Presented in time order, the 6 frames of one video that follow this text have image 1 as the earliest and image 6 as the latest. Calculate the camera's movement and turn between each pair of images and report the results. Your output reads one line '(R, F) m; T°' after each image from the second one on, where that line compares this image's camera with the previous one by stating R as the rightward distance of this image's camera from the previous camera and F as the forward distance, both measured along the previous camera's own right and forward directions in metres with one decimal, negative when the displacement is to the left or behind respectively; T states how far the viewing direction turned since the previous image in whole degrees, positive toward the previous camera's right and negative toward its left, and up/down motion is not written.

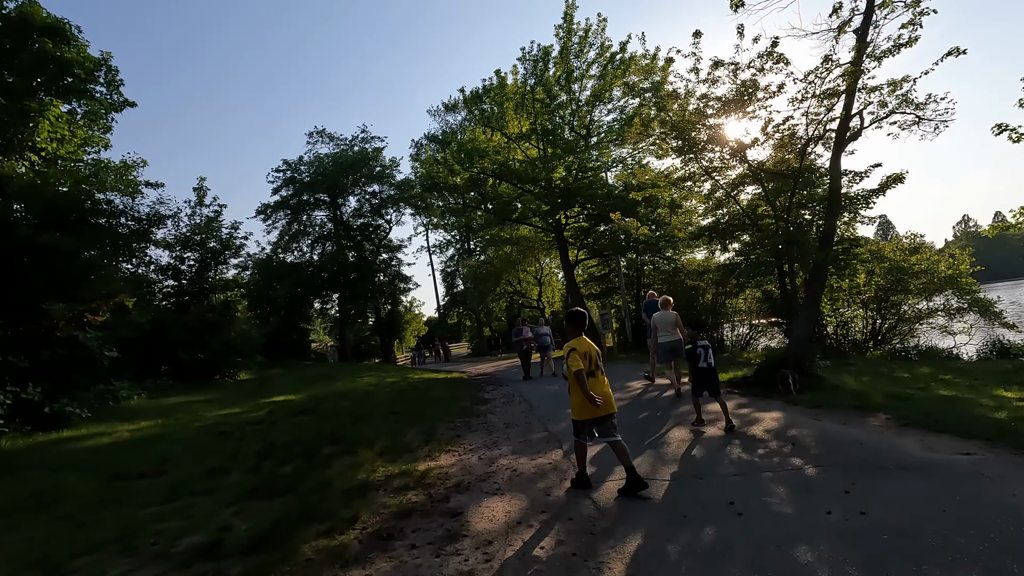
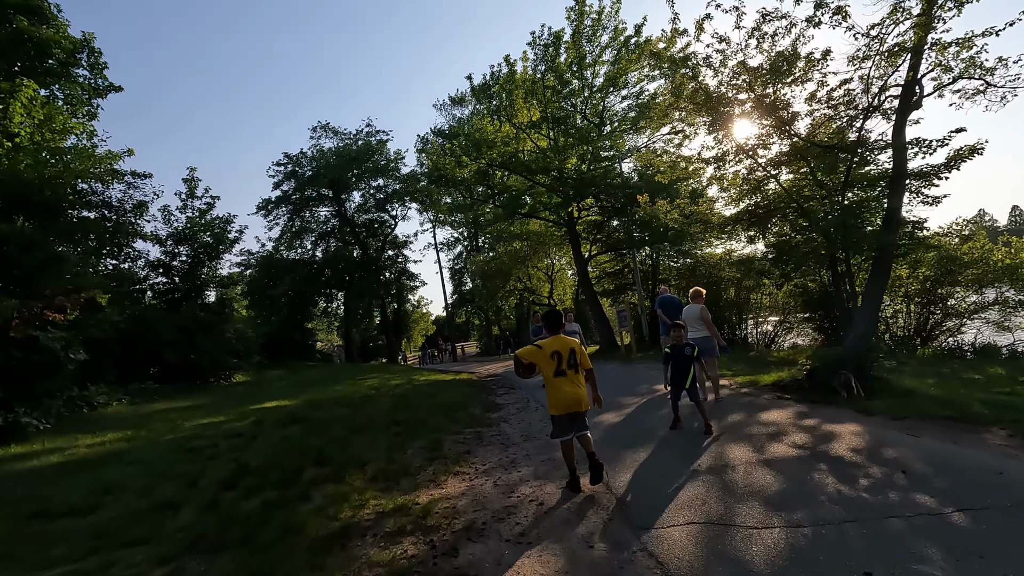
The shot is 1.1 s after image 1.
(-0.2, +1.4) m; -1°
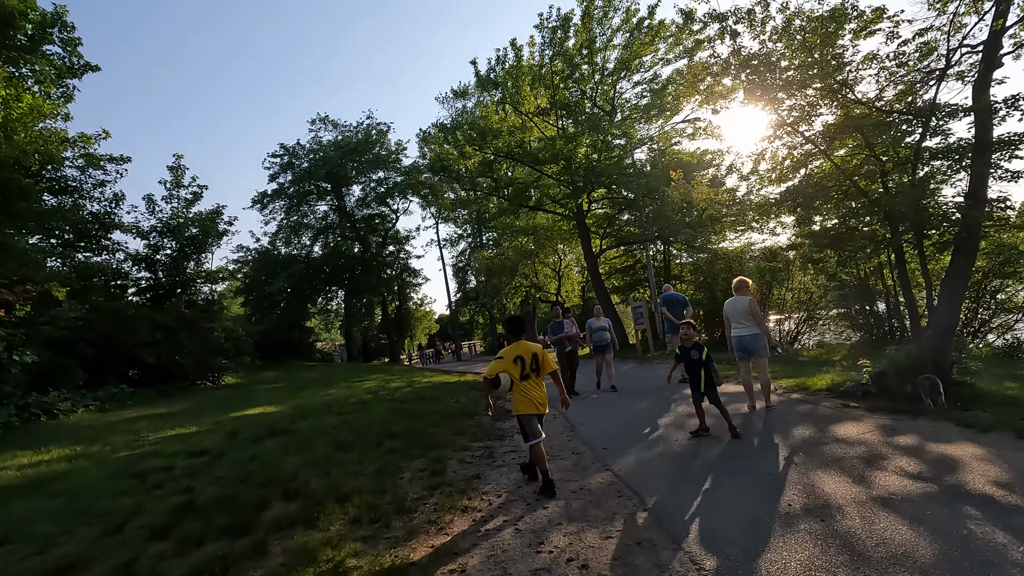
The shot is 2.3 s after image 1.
(-0.2, +1.5) m; 0°
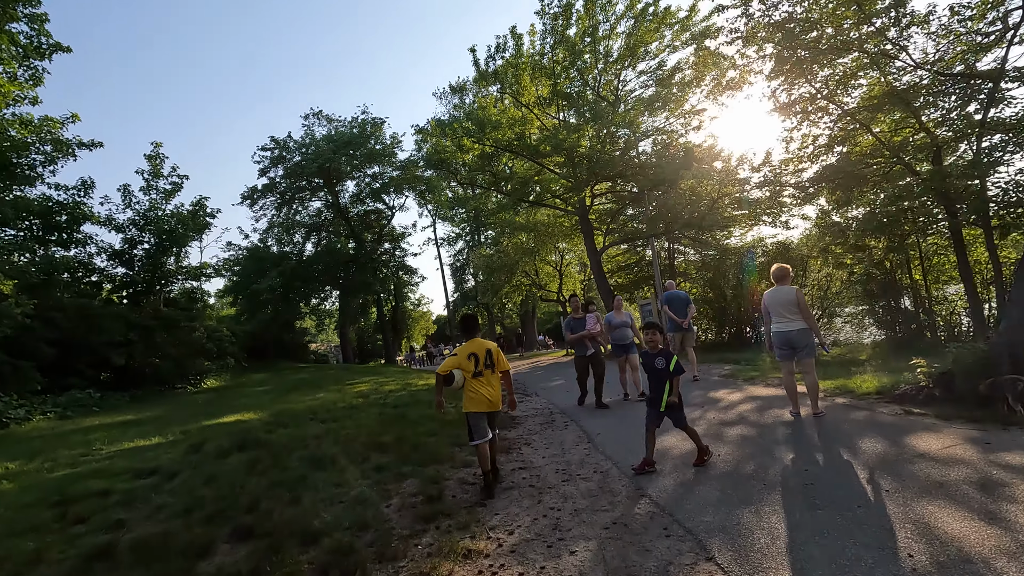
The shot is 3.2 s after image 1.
(-0.1, +1.2) m; 0°
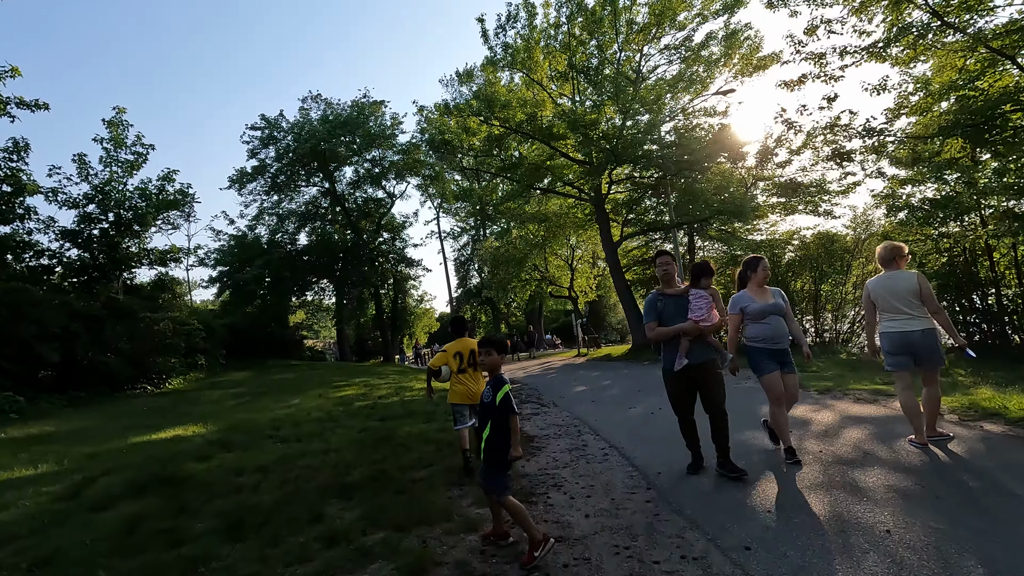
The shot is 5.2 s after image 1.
(-0.2, +2.4) m; 0°
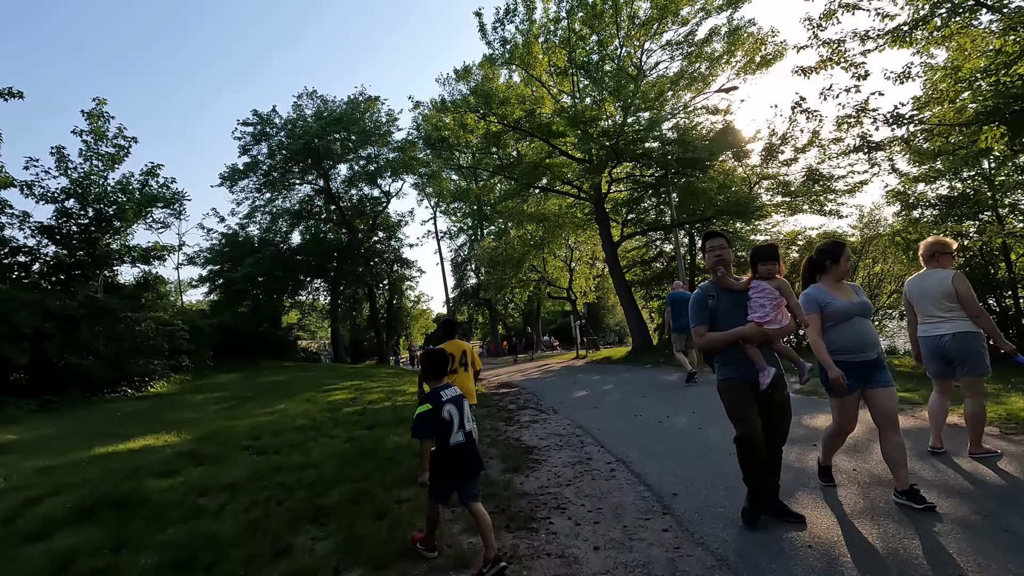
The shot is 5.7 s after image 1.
(0.0, +0.6) m; 0°
